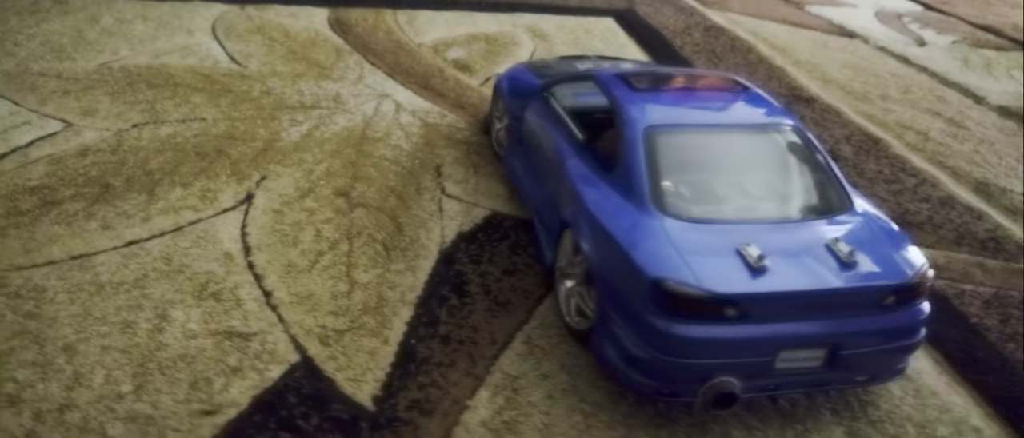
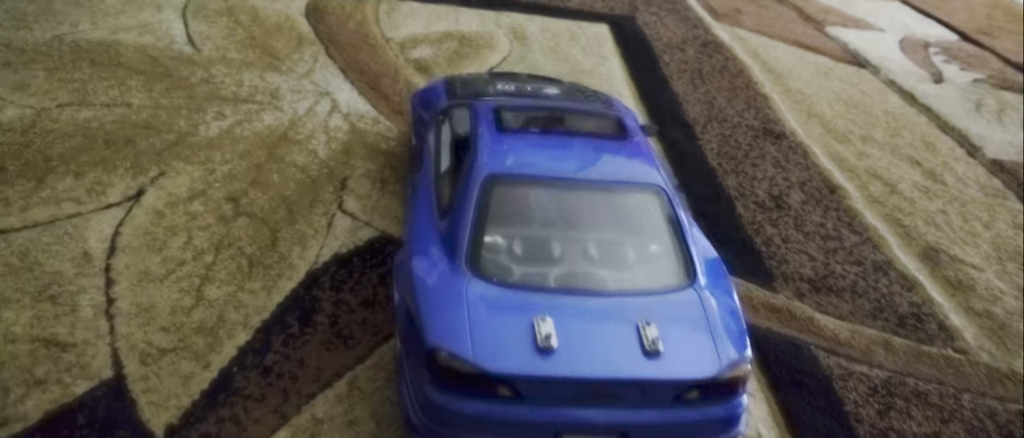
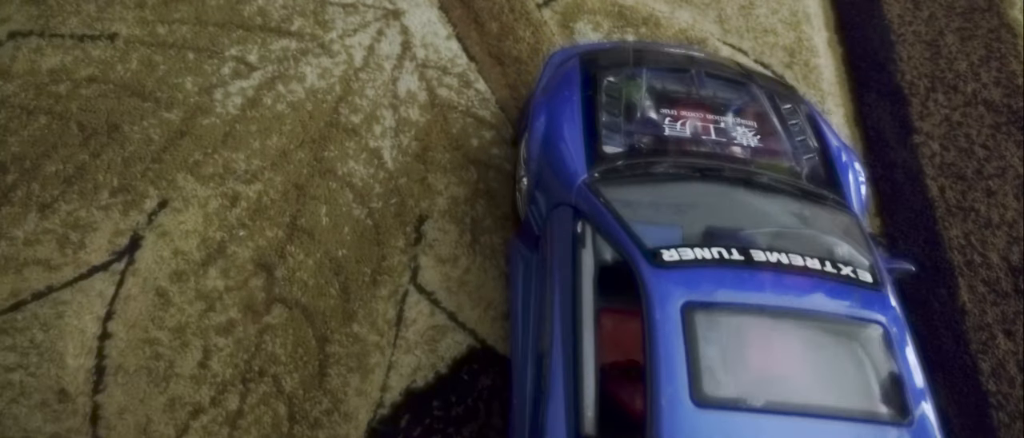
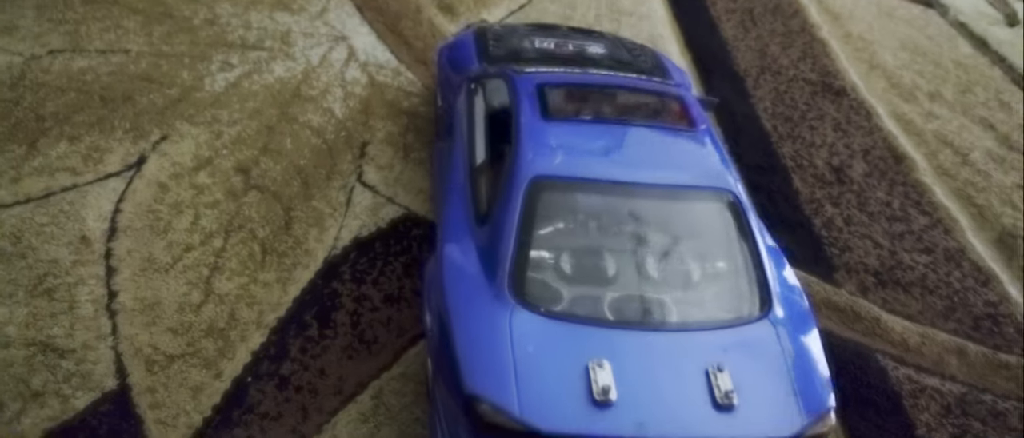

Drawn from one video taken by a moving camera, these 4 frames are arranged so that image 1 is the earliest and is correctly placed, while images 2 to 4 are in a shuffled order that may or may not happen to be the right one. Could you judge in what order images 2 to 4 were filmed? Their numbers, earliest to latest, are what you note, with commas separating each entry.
2, 4, 3
